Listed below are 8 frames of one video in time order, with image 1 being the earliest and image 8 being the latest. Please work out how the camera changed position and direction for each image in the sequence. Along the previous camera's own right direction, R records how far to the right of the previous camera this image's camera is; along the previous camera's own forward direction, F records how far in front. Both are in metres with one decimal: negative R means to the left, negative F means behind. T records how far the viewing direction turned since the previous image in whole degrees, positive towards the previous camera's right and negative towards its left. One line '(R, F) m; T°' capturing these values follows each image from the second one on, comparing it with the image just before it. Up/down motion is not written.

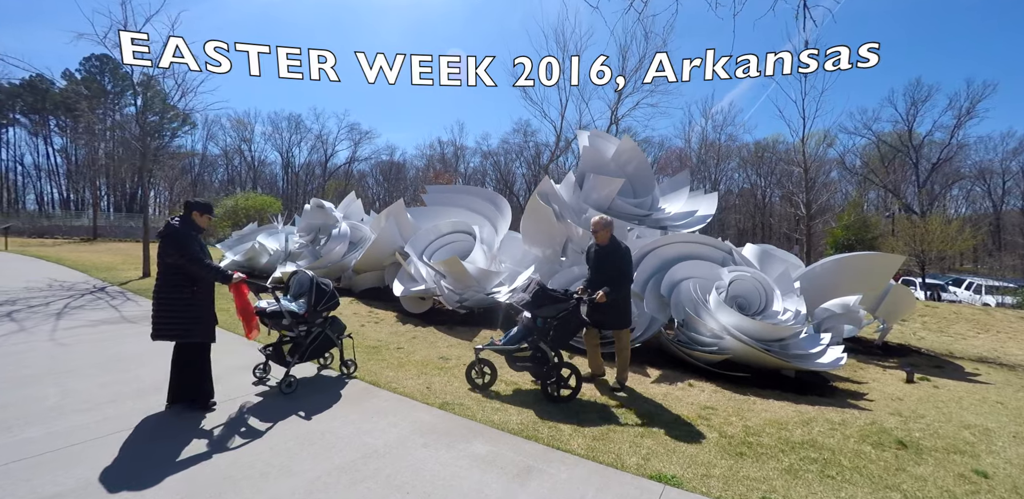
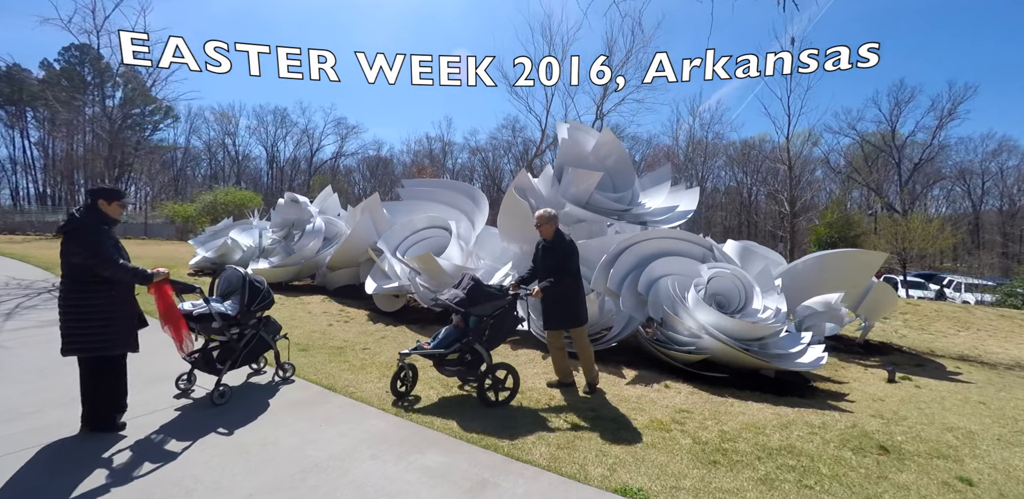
(+0.2, +0.2) m; +1°
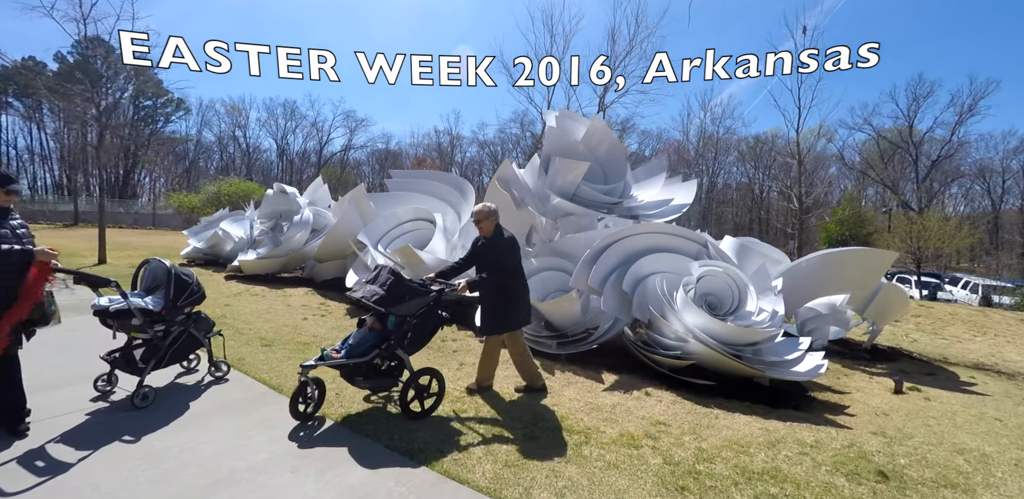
(+0.4, +0.4) m; -1°
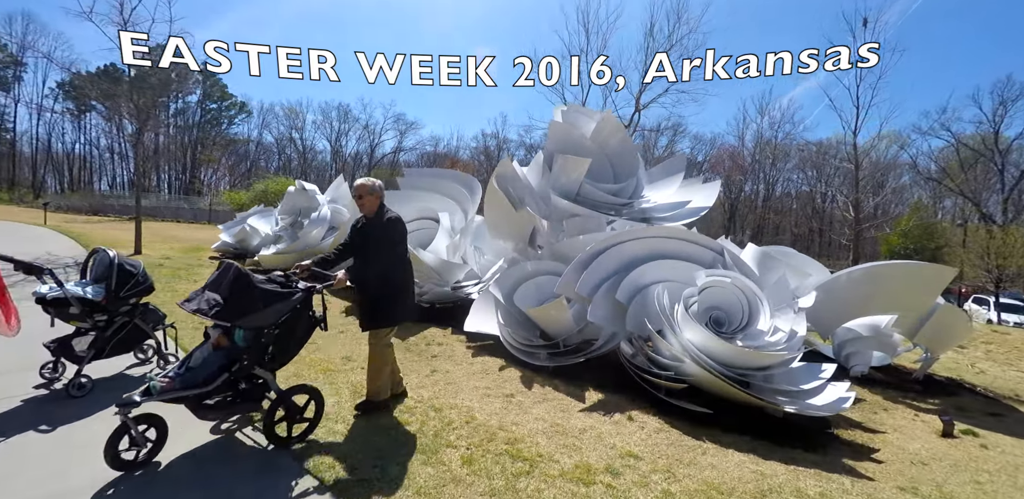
(+0.6, +0.4) m; -6°
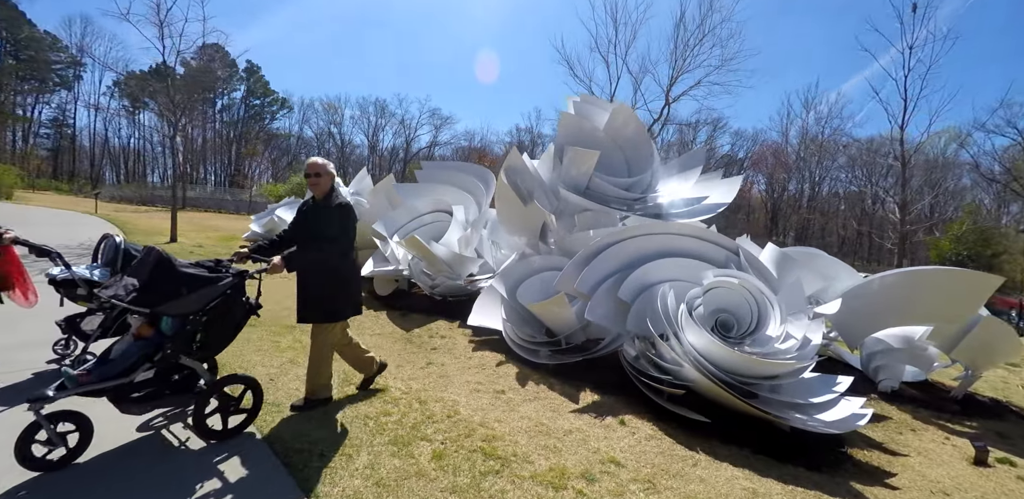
(+0.3, +0.1) m; -4°
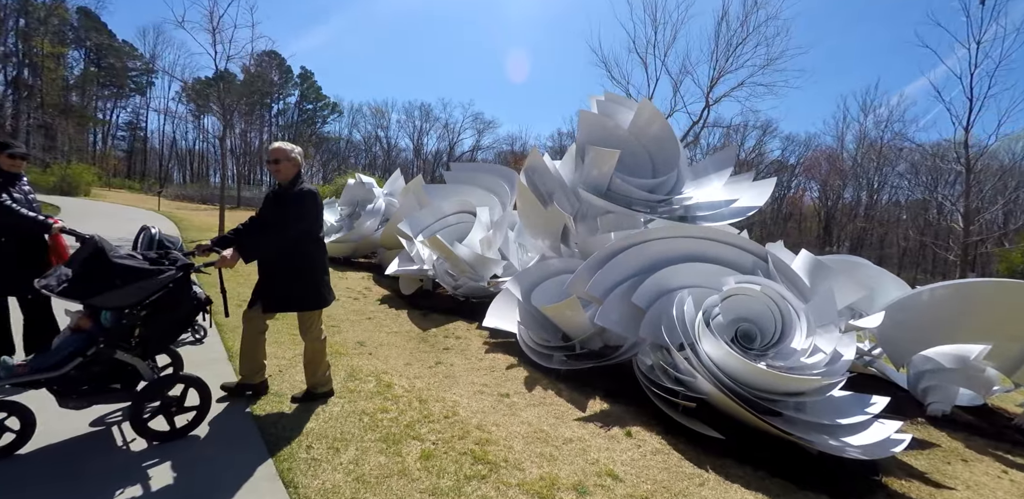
(+0.3, +0.1) m; -5°
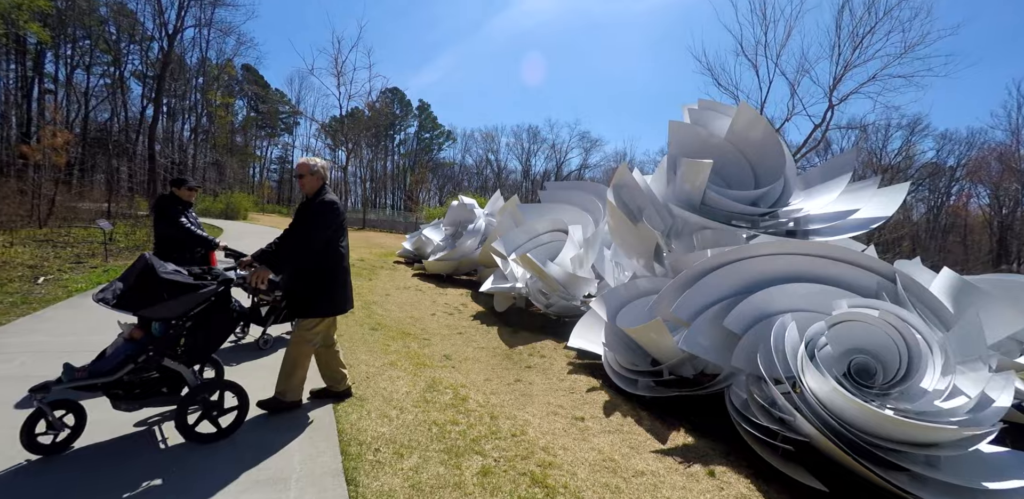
(+0.3, +0.1) m; -14°
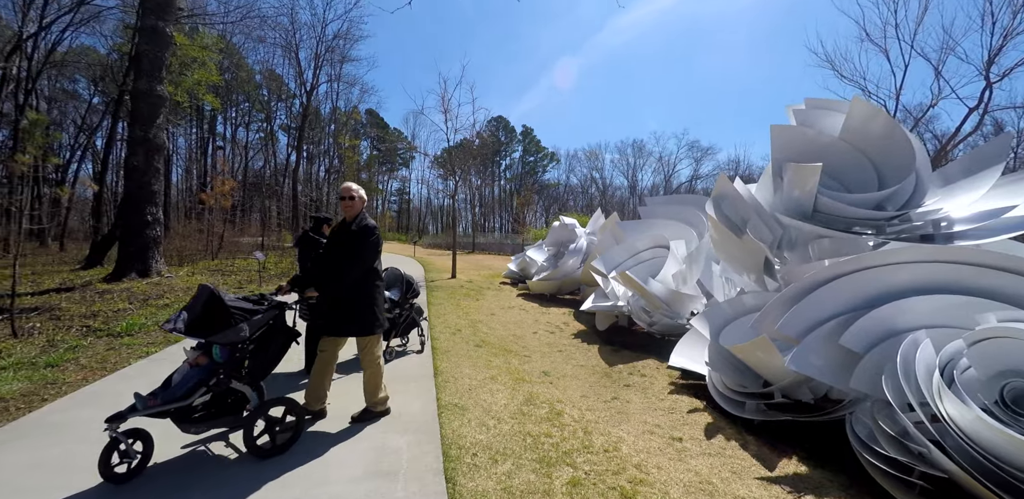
(+0.2, -0.2) m; -14°
